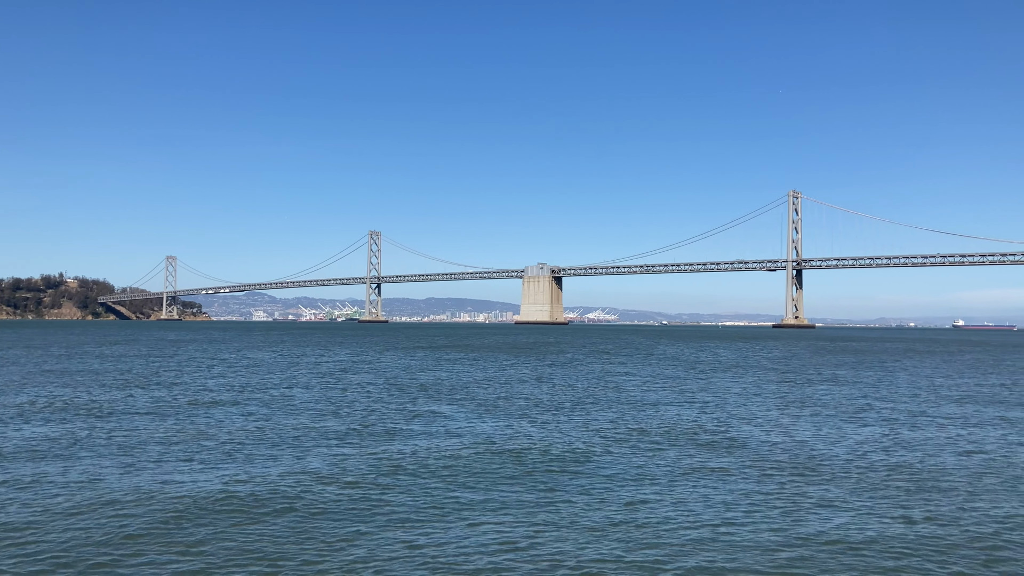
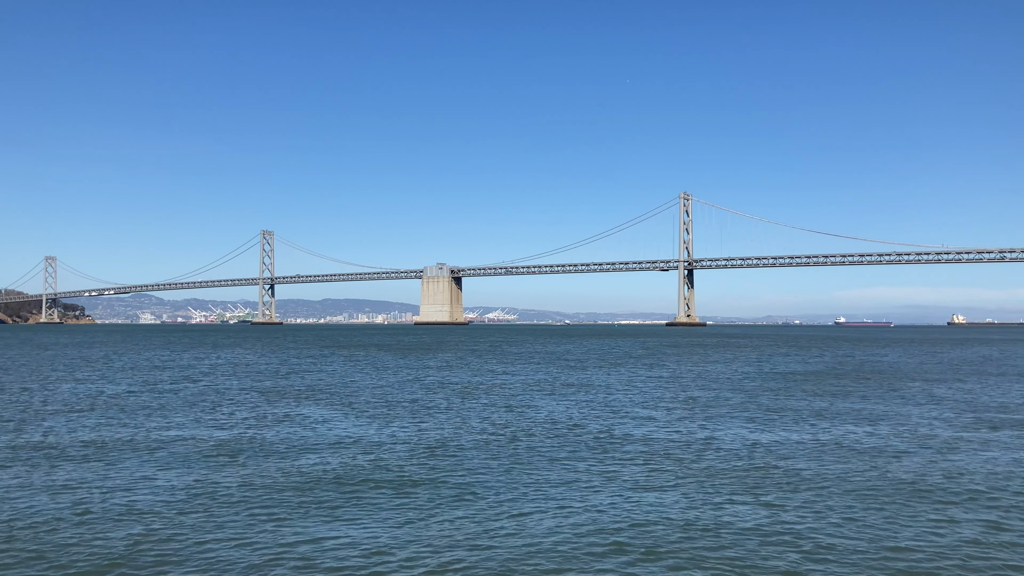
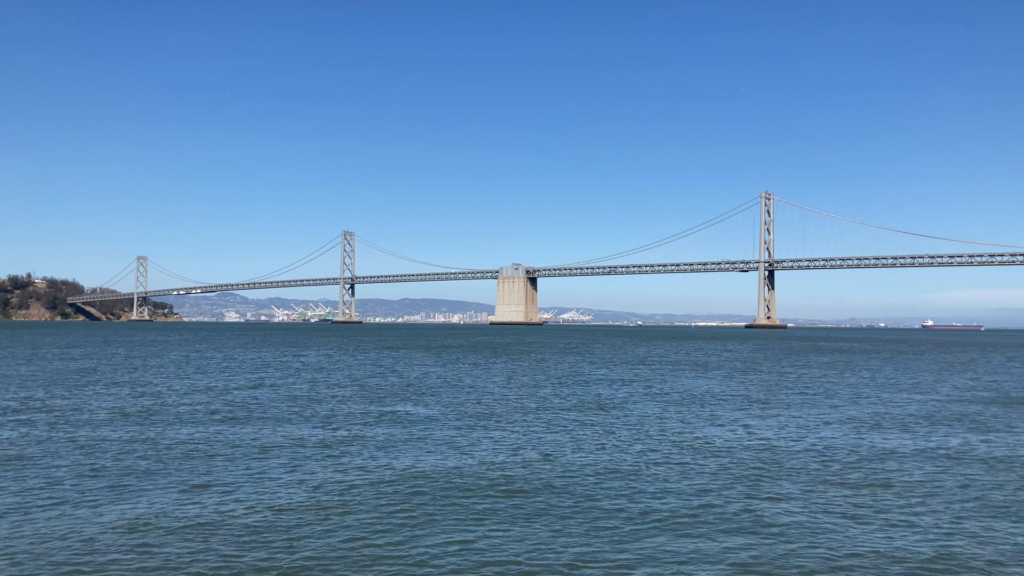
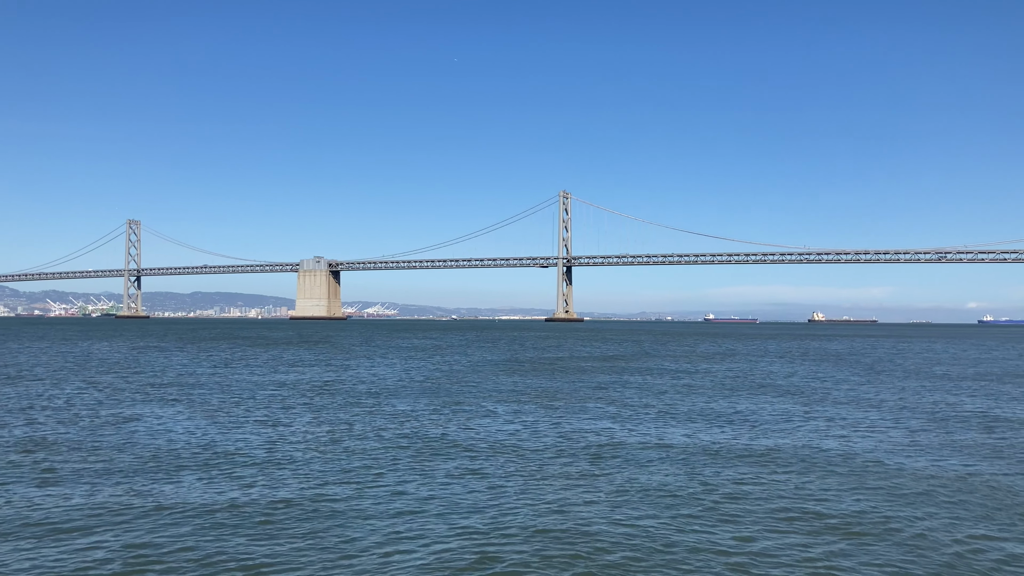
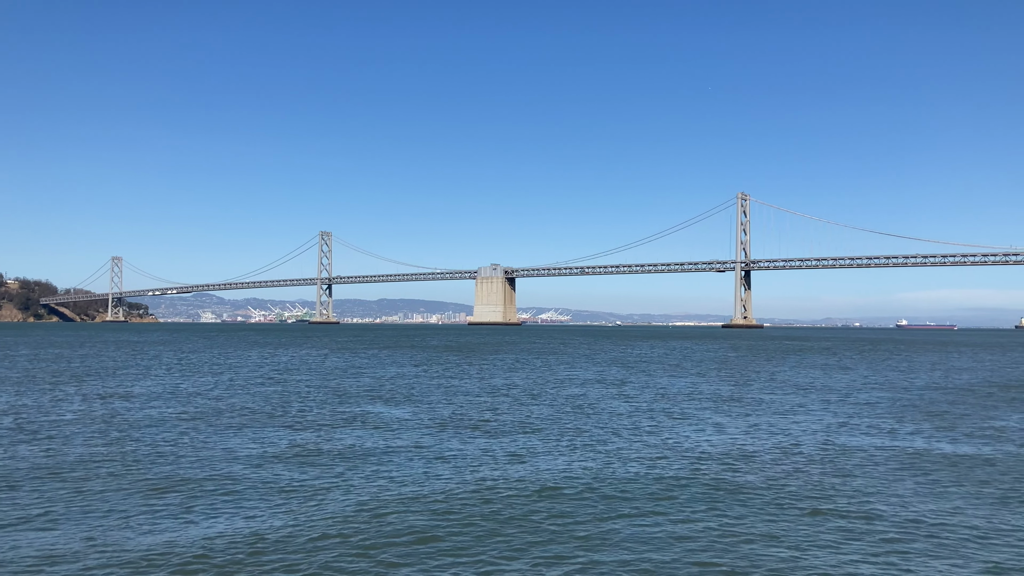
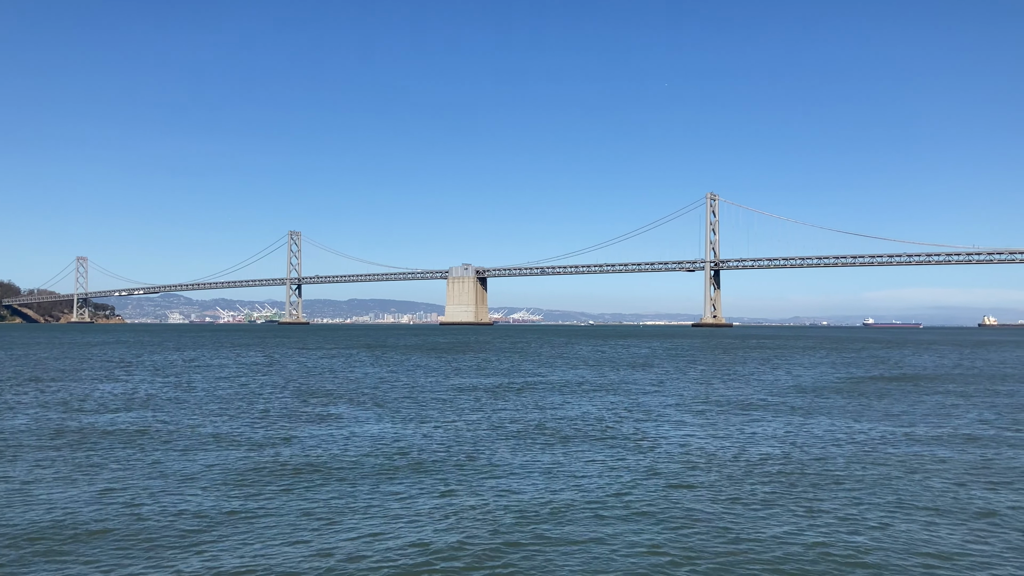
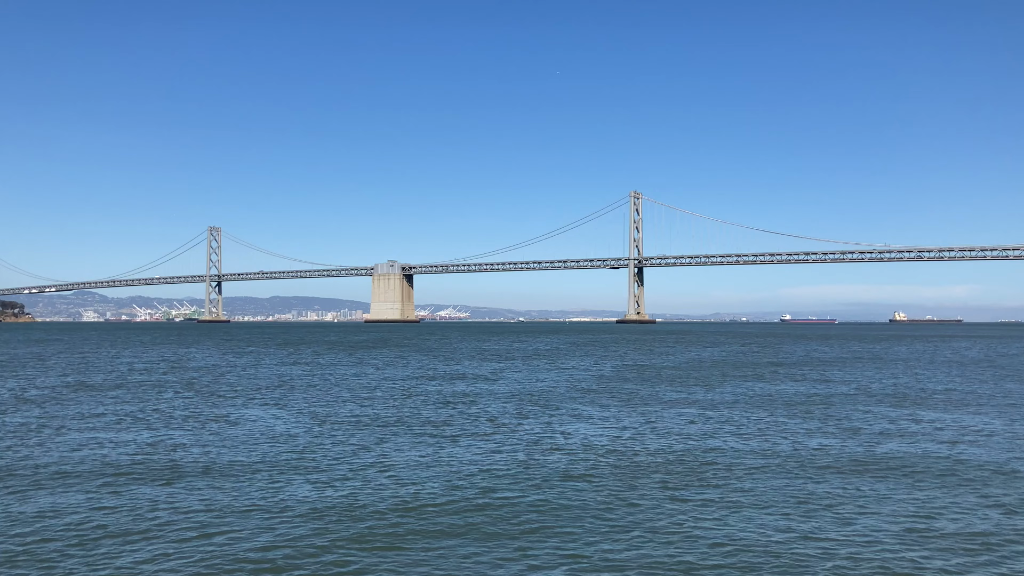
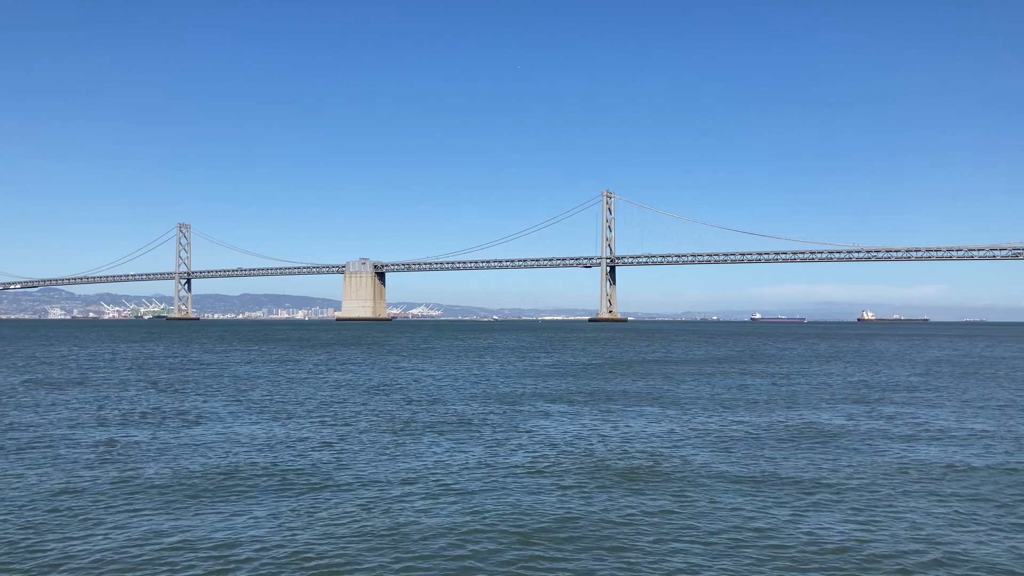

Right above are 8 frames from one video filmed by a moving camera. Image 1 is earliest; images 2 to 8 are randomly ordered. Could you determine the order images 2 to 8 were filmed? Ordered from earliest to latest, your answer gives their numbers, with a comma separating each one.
3, 5, 6, 2, 7, 8, 4
